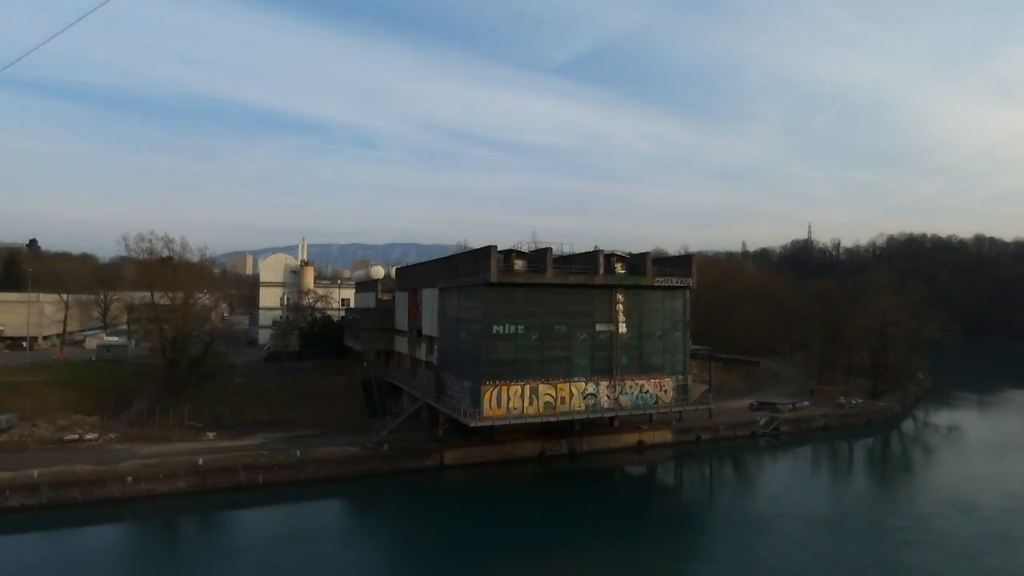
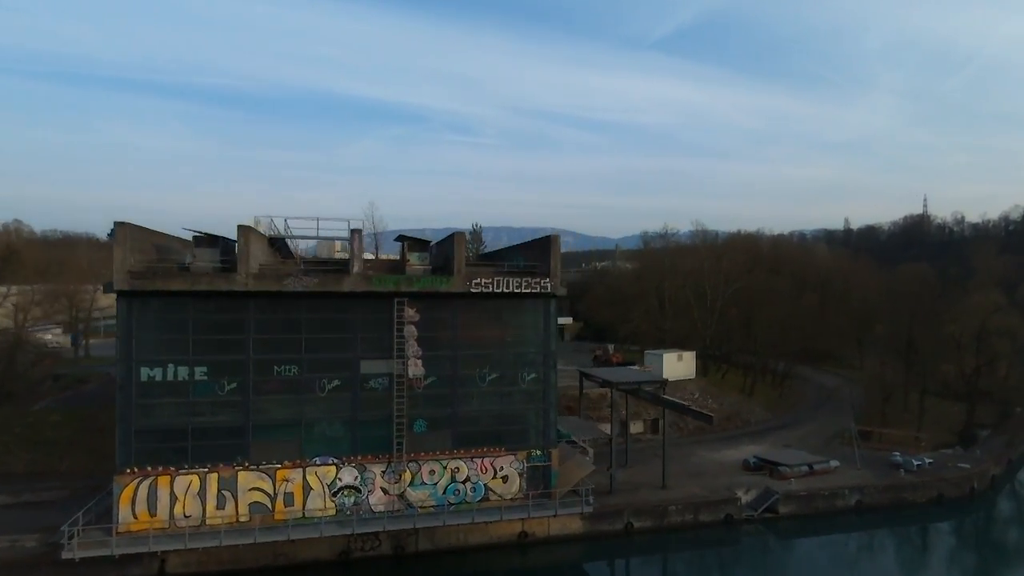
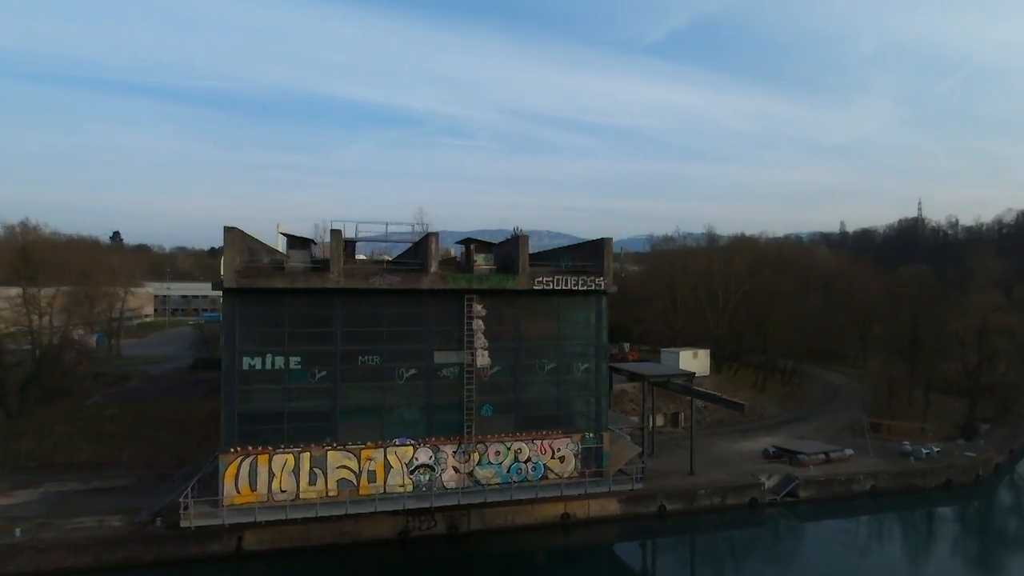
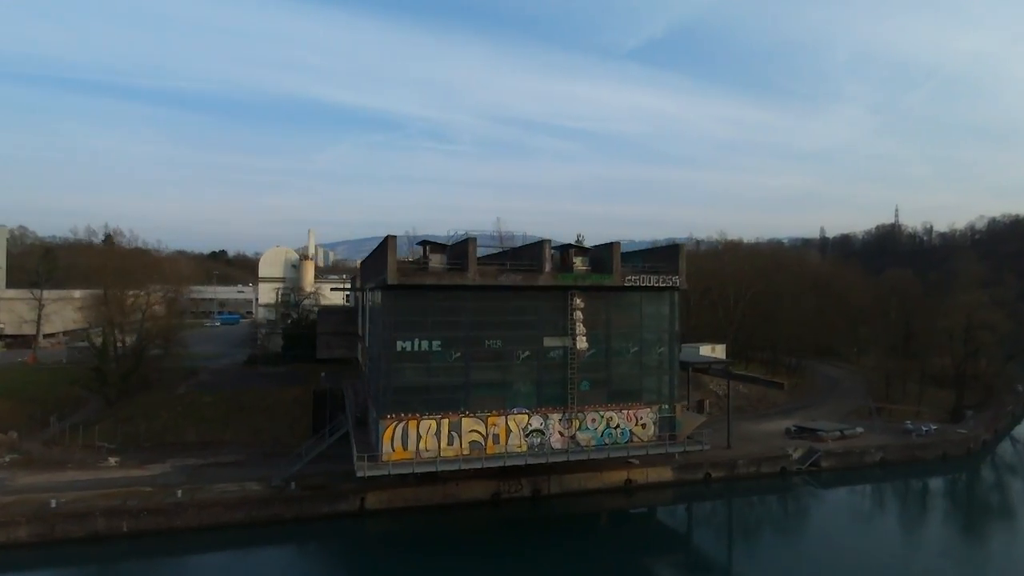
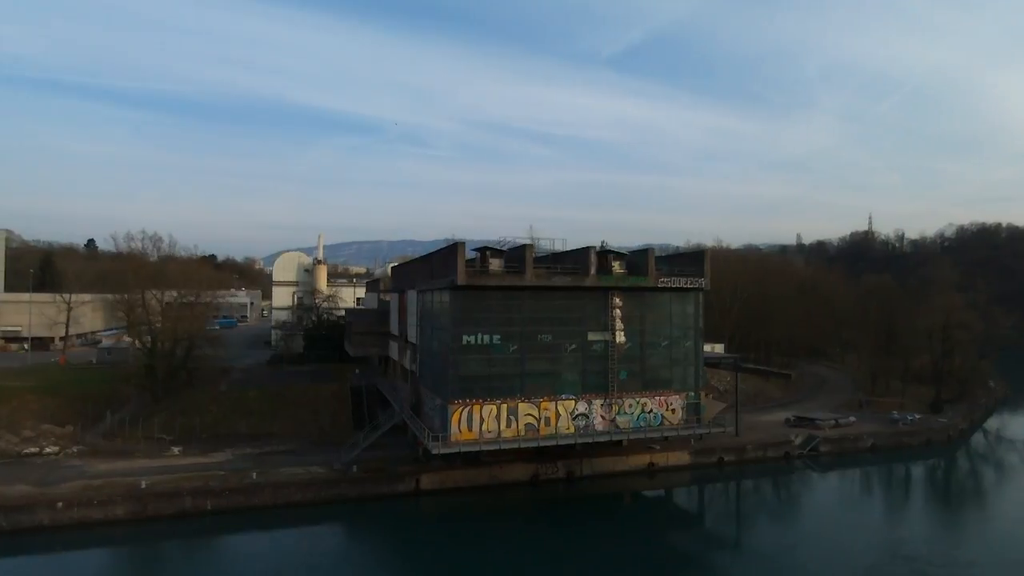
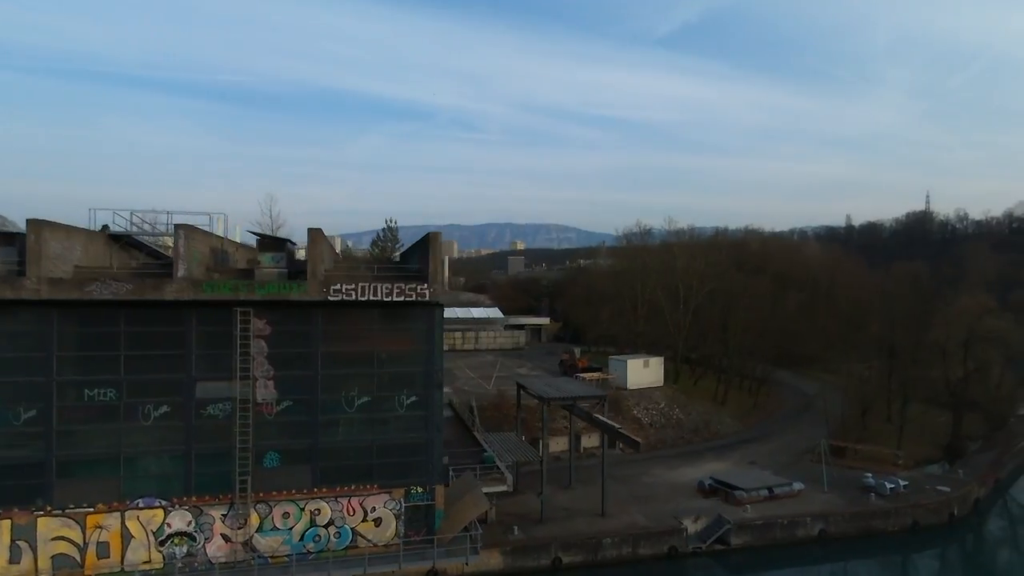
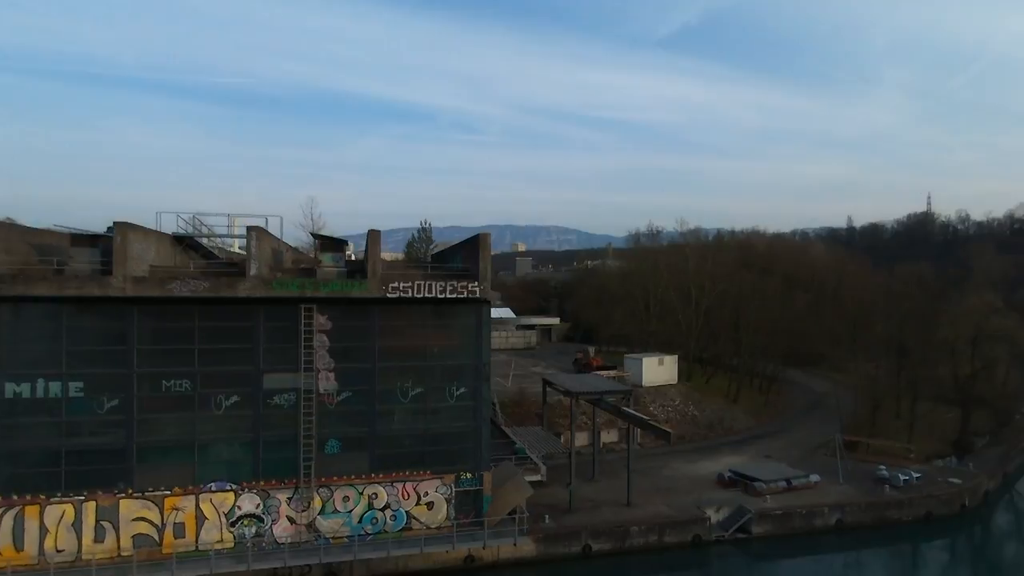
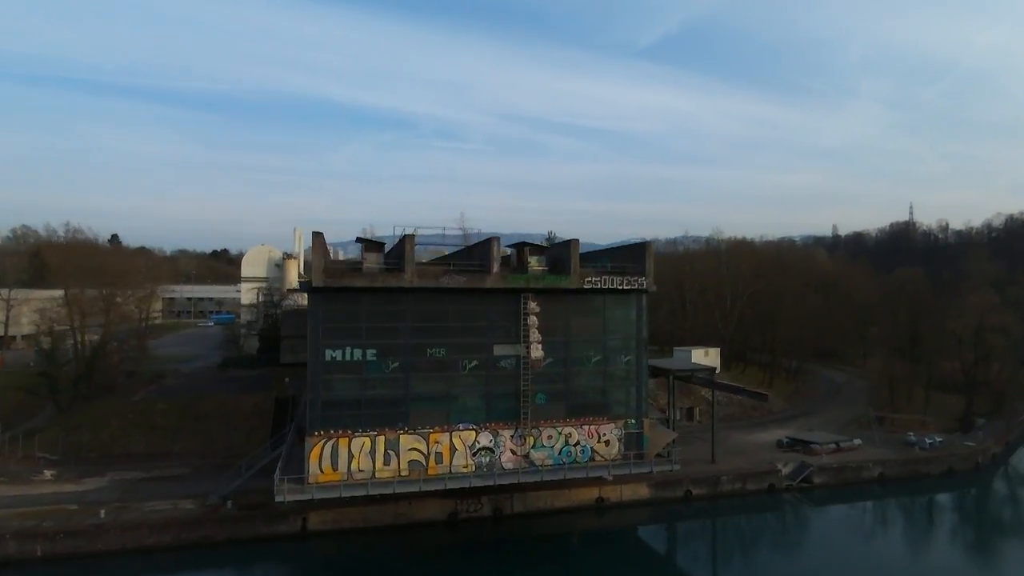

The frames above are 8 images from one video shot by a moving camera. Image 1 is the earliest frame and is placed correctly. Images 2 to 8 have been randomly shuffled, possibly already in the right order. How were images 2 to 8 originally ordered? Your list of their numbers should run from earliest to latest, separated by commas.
5, 4, 8, 3, 2, 7, 6
